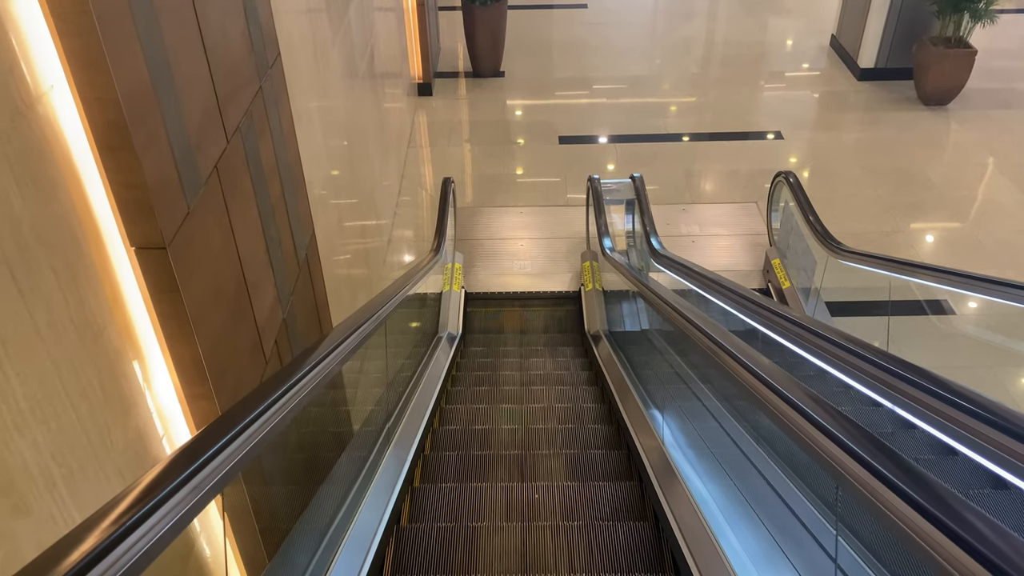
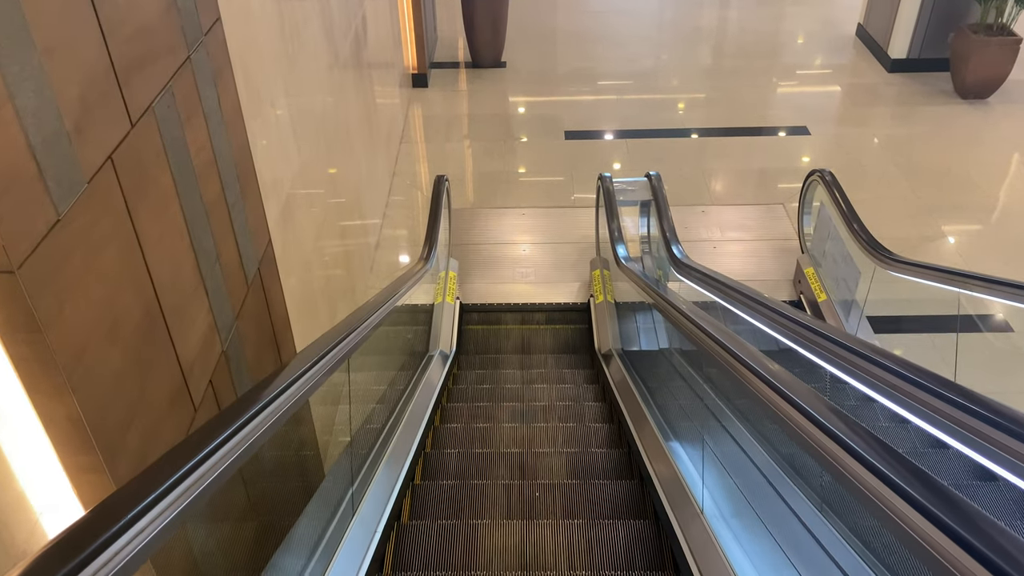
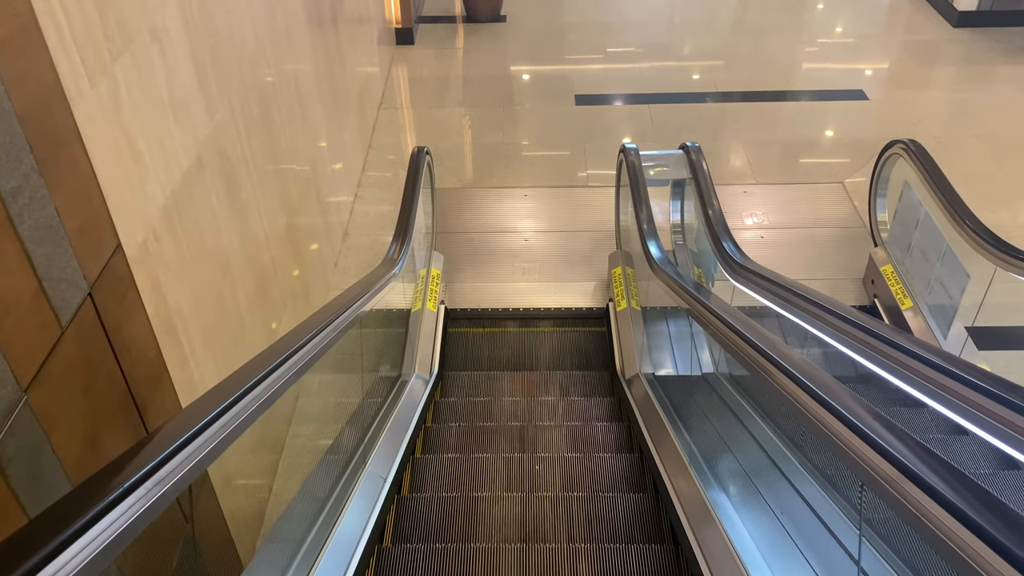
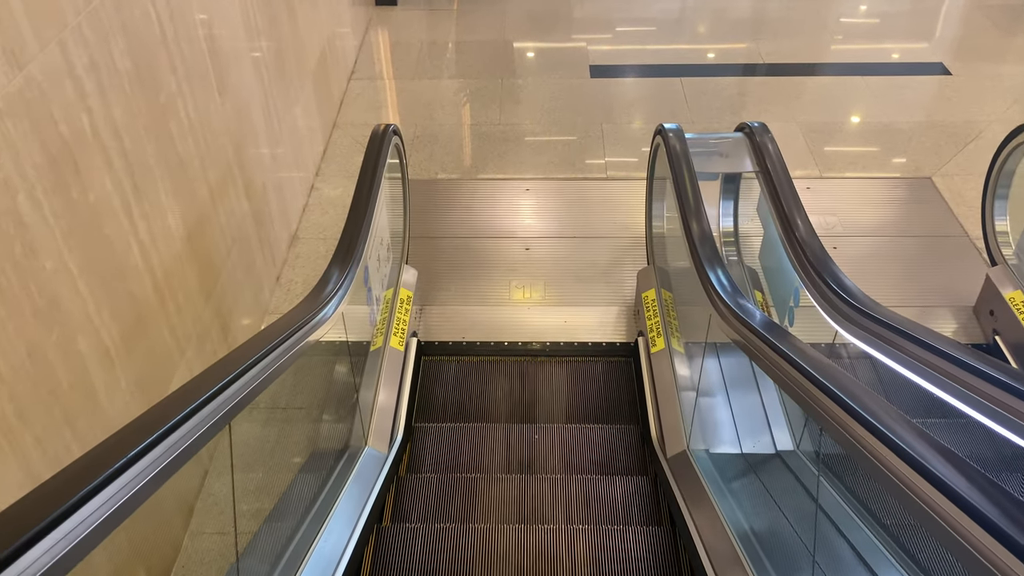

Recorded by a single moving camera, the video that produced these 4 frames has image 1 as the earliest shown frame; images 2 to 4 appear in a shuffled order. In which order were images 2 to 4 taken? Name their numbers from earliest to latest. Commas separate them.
2, 3, 4
